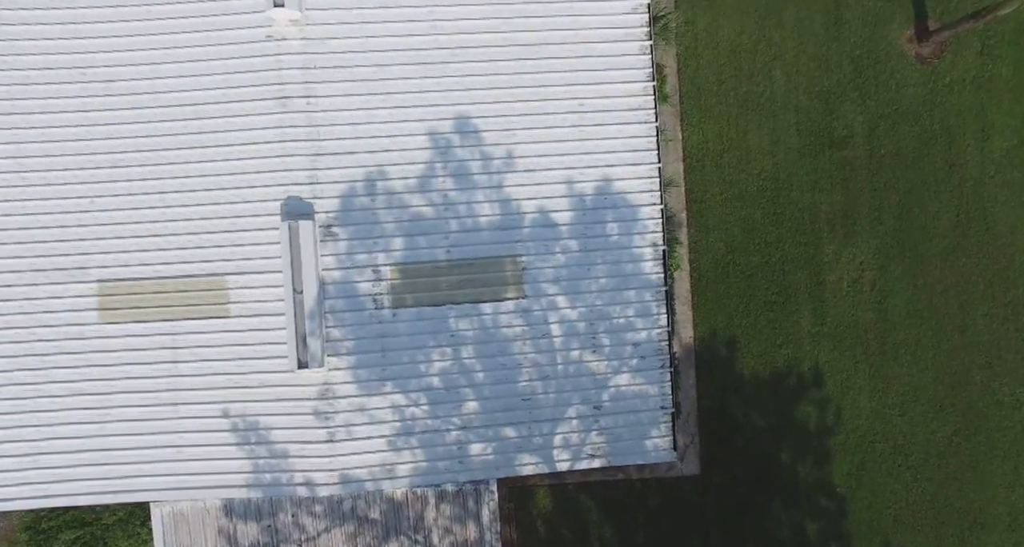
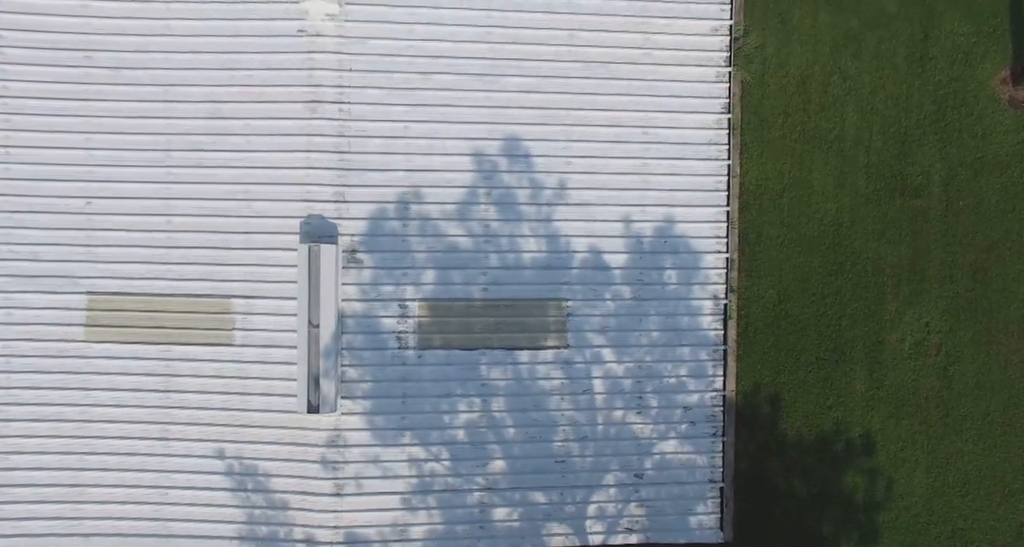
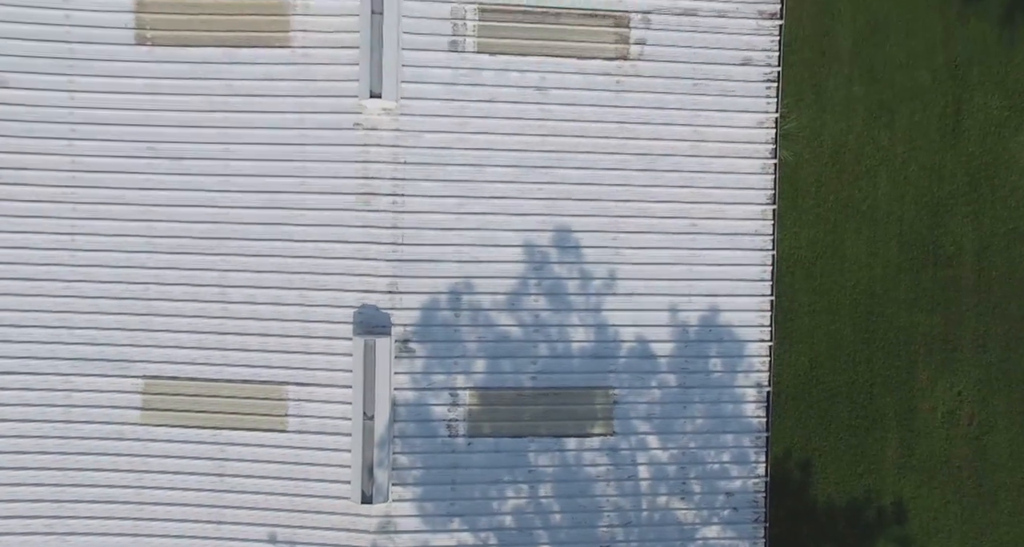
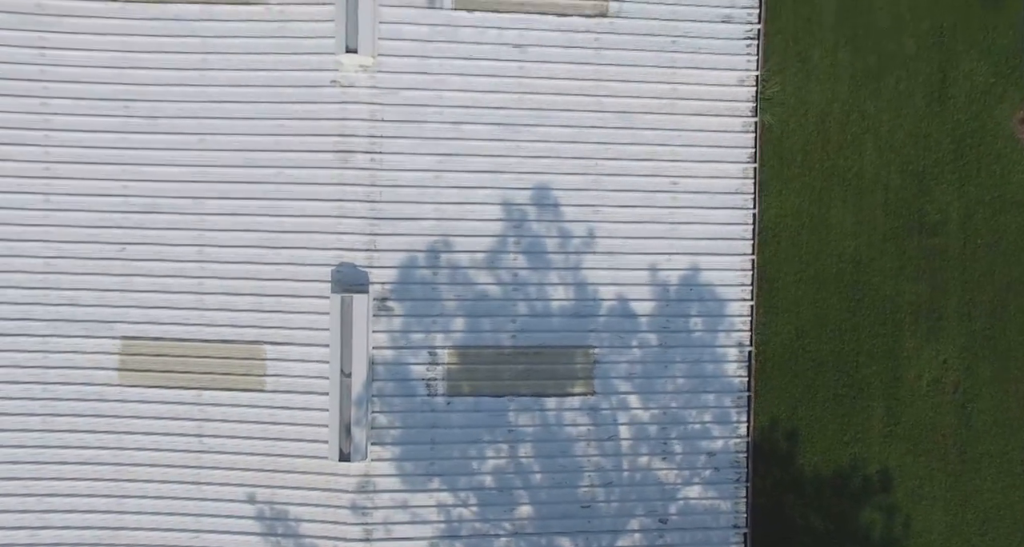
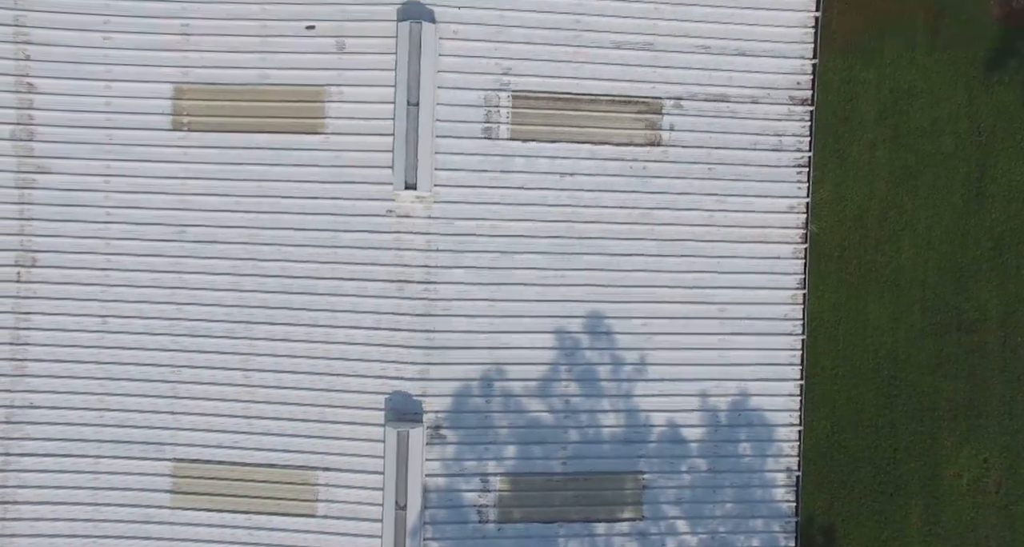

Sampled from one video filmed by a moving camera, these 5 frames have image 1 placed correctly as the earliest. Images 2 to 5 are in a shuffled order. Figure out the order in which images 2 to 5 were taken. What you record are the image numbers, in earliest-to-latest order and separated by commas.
2, 4, 3, 5
